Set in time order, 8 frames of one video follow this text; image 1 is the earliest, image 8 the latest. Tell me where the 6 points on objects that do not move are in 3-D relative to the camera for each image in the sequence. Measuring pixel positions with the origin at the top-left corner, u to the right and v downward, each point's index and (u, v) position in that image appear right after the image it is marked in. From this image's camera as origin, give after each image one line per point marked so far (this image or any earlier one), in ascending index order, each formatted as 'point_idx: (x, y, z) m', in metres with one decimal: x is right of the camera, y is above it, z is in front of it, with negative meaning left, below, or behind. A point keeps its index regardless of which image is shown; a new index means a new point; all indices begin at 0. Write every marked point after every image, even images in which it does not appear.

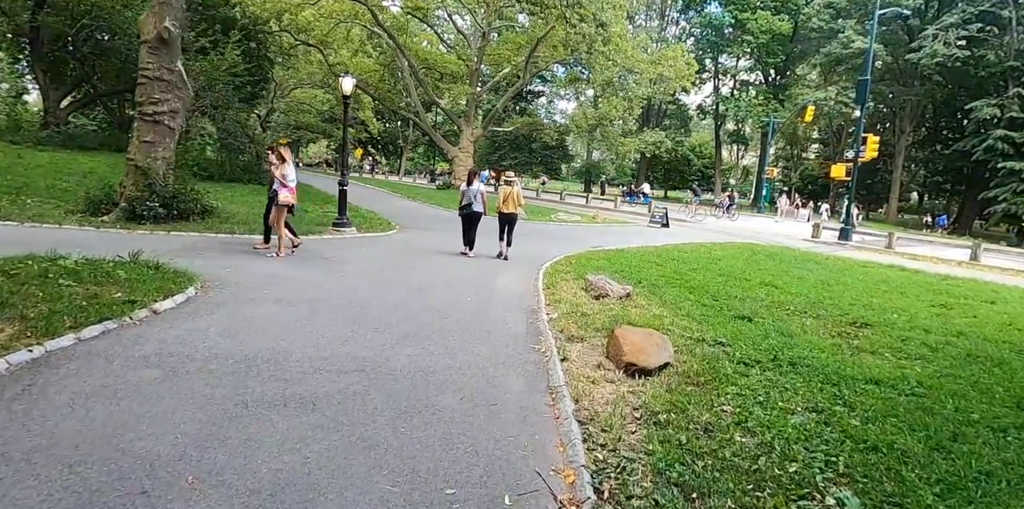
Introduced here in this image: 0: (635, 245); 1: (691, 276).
0: (+3.2, +0.2, +15.5) m
1: (+3.2, -0.4, +10.4) m
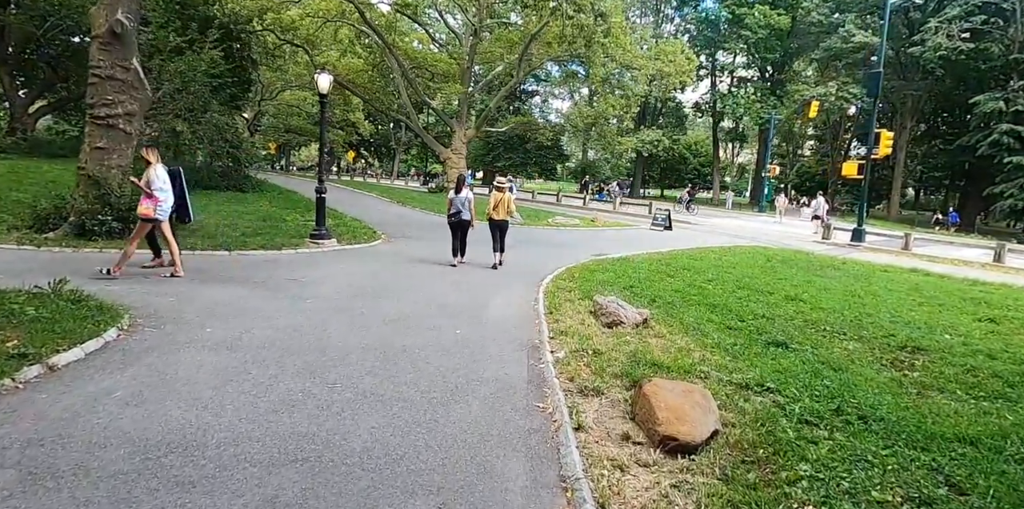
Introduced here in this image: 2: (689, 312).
0: (+3.1, +0.1, +14.4) m
1: (+3.2, -0.6, +9.3) m
2: (+2.3, -0.7, +7.5) m
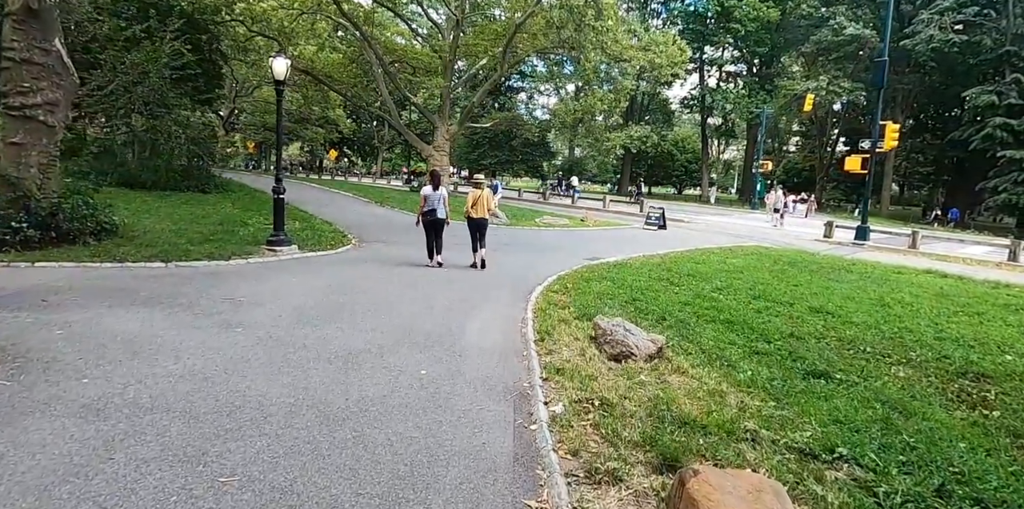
0: (+2.8, 0.0, +13.2) m
1: (+3.0, -0.7, +8.1) m
2: (+2.1, -0.9, +6.3) m
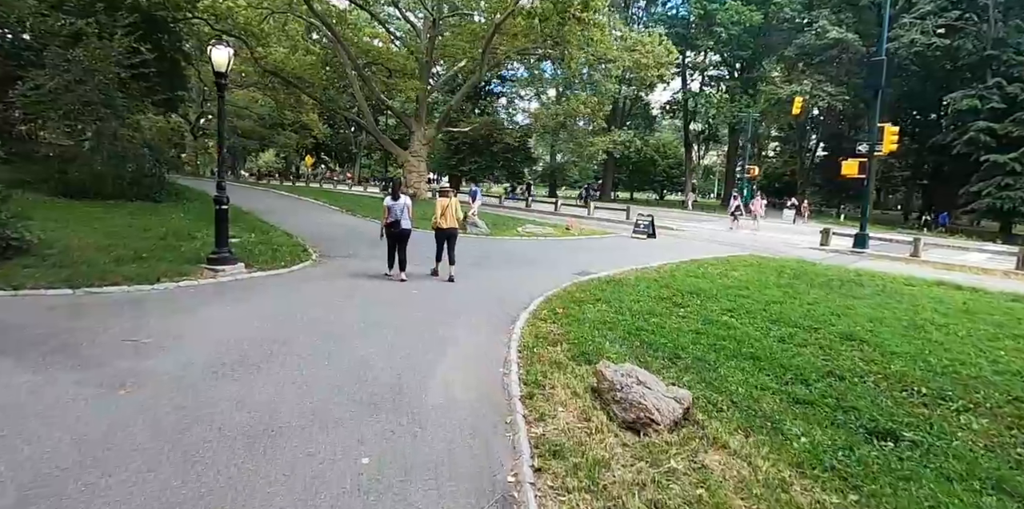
0: (+2.4, -0.3, +12.0) m
1: (+2.7, -0.9, +7.0) m
2: (+2.0, -1.1, +5.1) m
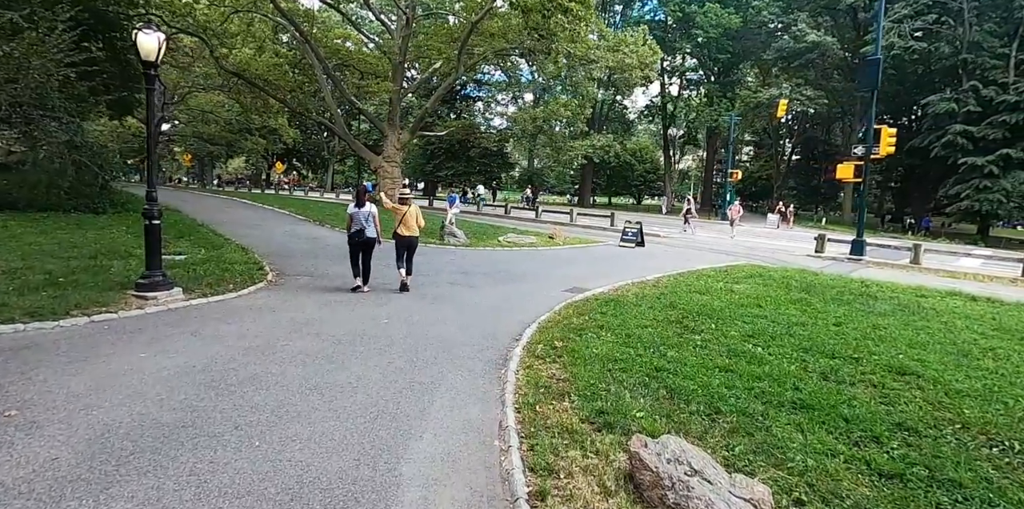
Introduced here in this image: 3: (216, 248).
0: (+2.1, -0.6, +10.9) m
1: (+2.6, -1.1, +5.9) m
2: (+1.9, -1.3, +4.0) m
3: (-5.9, +0.1, +11.4) m
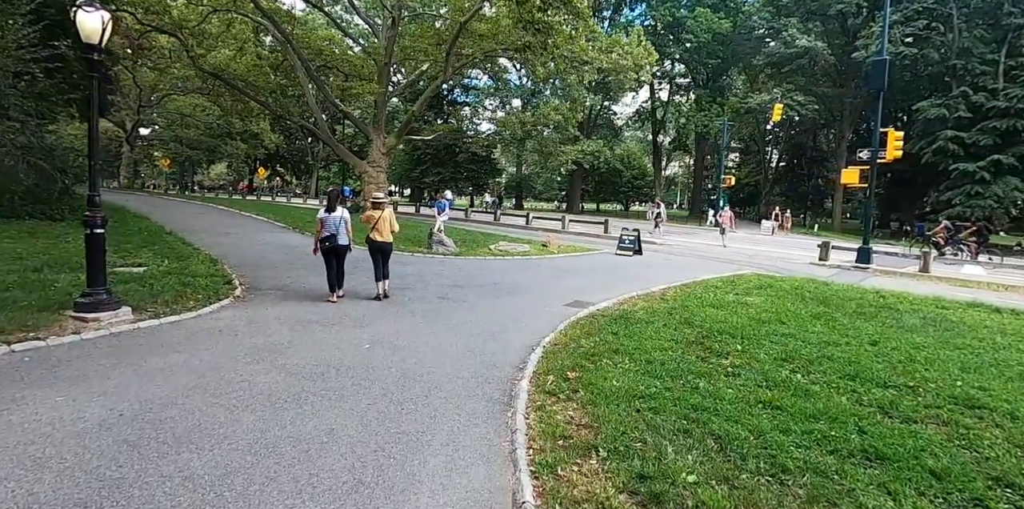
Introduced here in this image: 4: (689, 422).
0: (+2.0, -0.7, +10.1) m
1: (+2.7, -1.2, +5.0) m
2: (+2.0, -1.4, +3.1) m
3: (-6.0, -0.1, +10.4) m
4: (+1.2, -1.2, +4.0) m
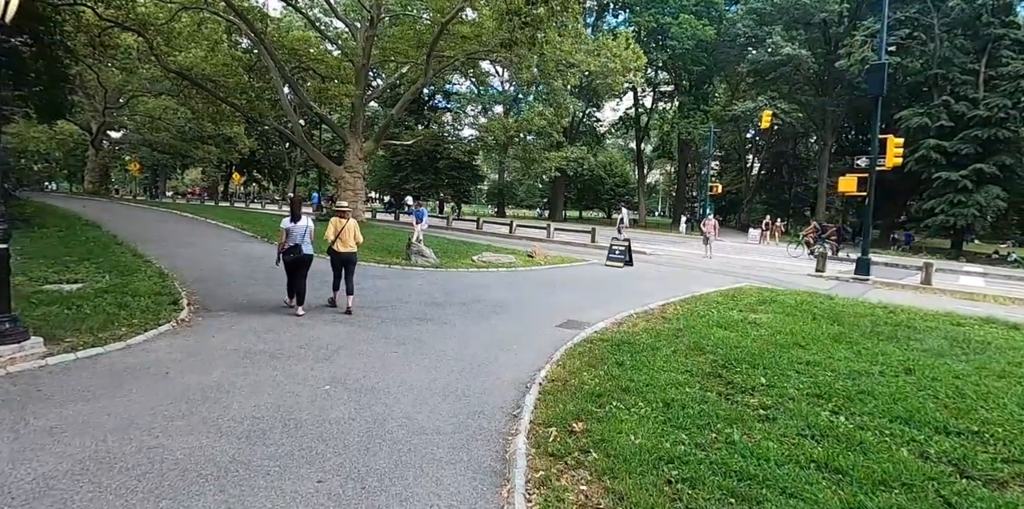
0: (+1.8, -1.0, +9.2) m
1: (+2.6, -1.4, +4.1) m
2: (+2.0, -1.5, +2.2) m
3: (-6.2, -0.3, +9.2) m
4: (+1.2, -1.3, +3.1) m
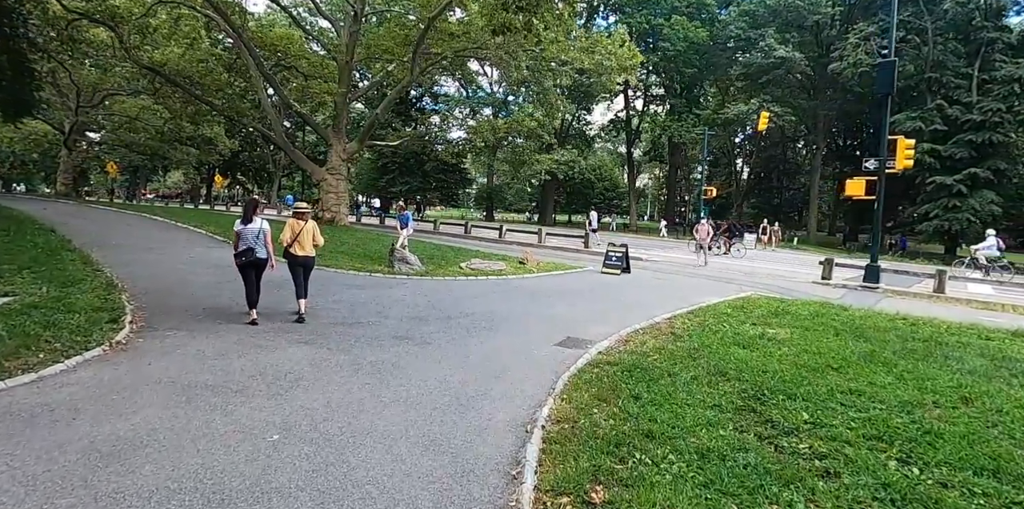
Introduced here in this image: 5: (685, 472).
0: (+1.7, -1.1, +8.3) m
1: (+2.6, -1.5, +3.2) m
2: (+2.1, -1.6, +1.3) m
3: (-6.3, -0.4, +8.1) m
4: (+1.2, -1.4, +2.1) m
5: (+1.1, -1.3, +3.5) m
